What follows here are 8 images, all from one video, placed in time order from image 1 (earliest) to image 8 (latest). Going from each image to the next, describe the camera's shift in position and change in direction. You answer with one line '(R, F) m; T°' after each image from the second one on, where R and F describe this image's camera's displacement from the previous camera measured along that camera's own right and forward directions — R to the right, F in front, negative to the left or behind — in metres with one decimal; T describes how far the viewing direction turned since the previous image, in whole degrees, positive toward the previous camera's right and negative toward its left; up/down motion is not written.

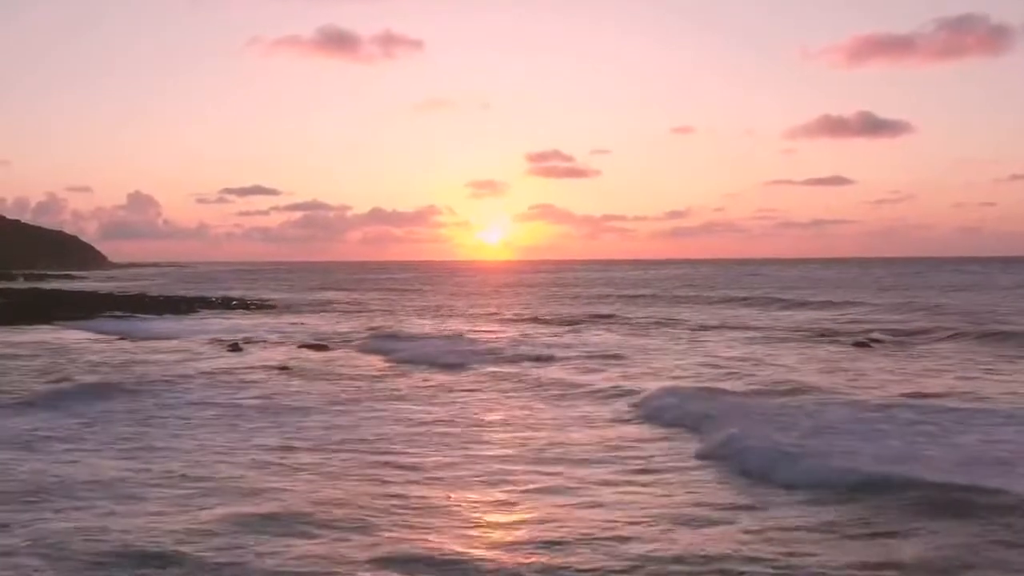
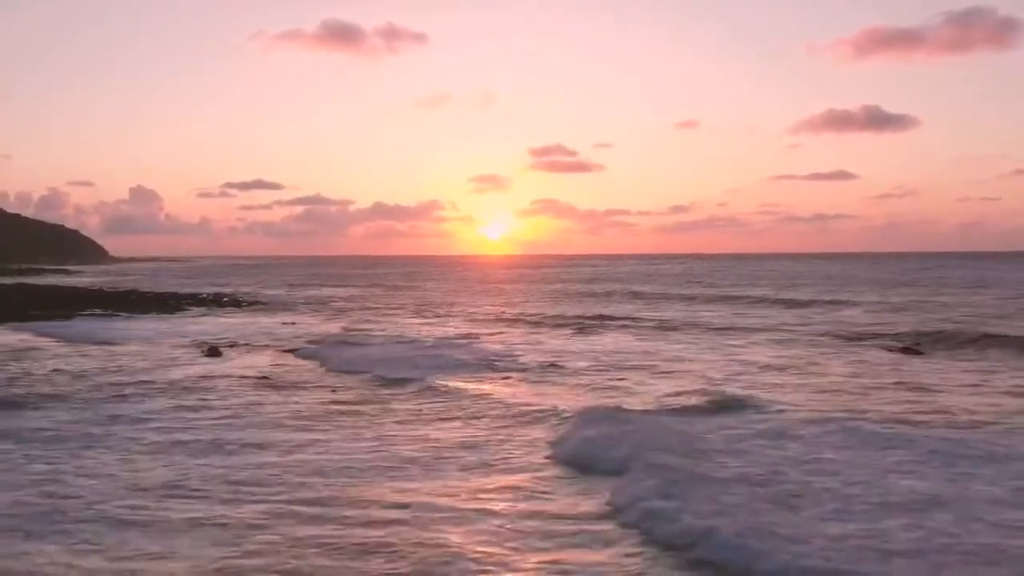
(0.0, +2.6) m; 0°
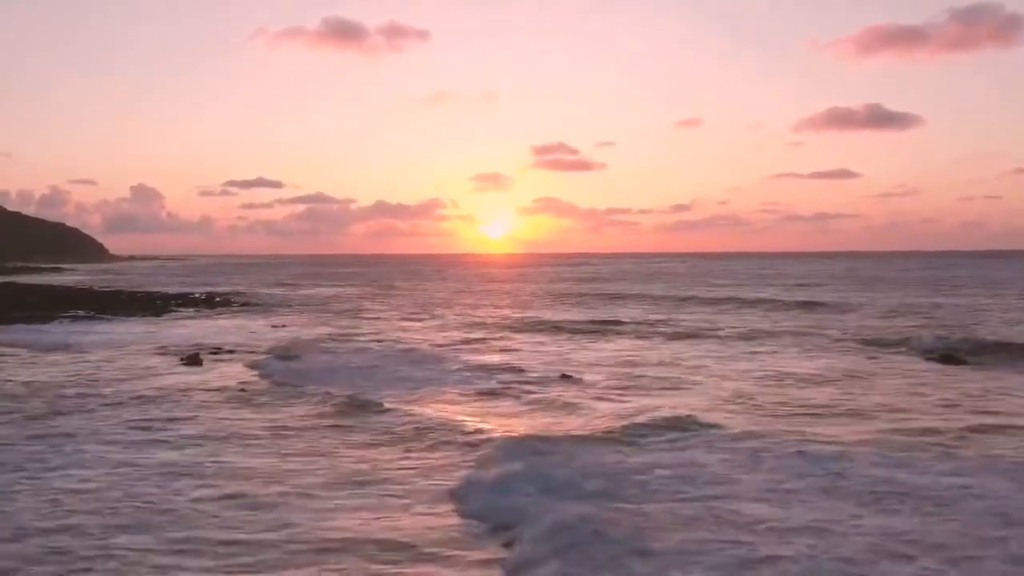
(0.0, +2.0) m; 0°
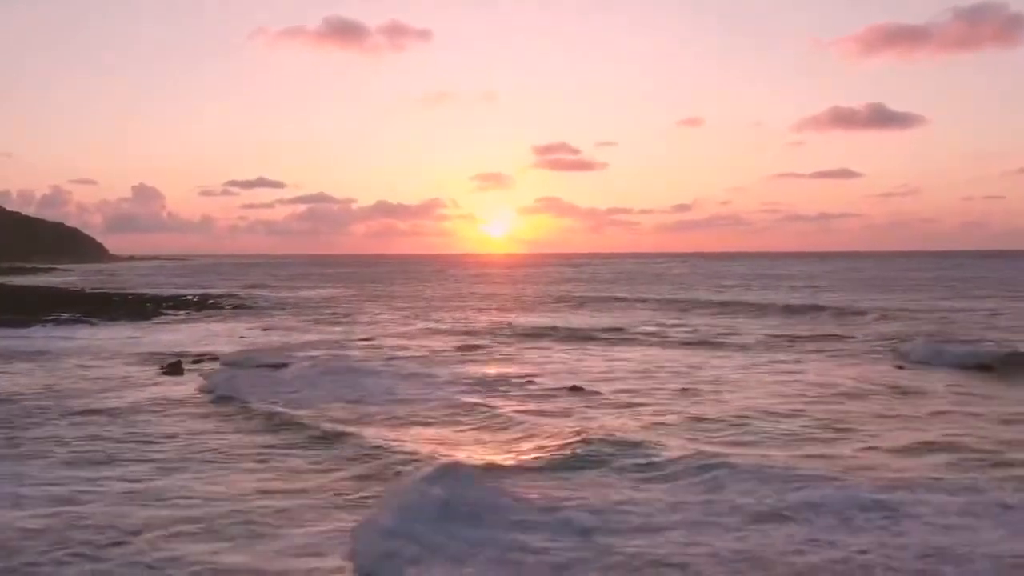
(0.0, +1.6) m; 0°
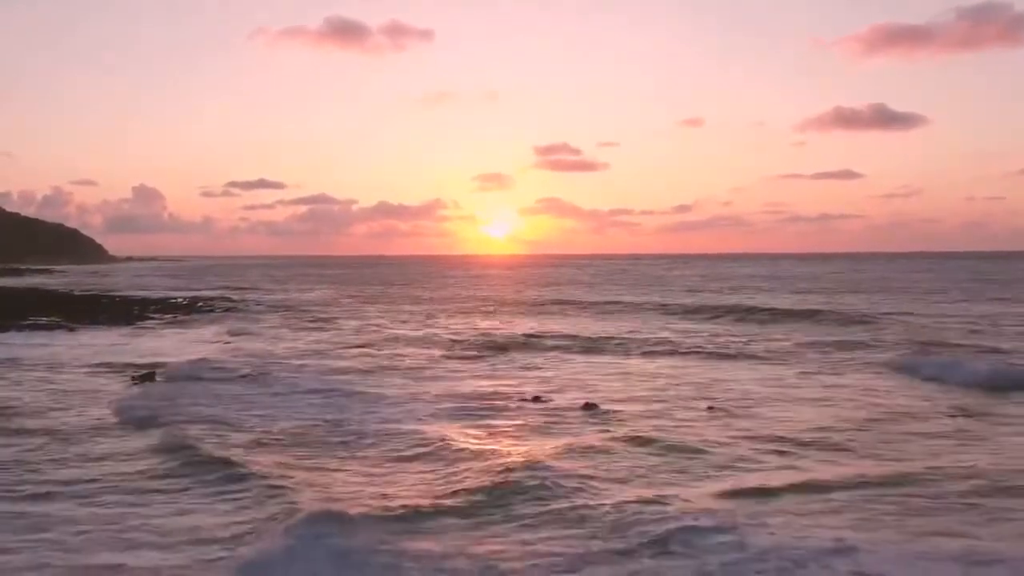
(-0.1, +2.3) m; 0°
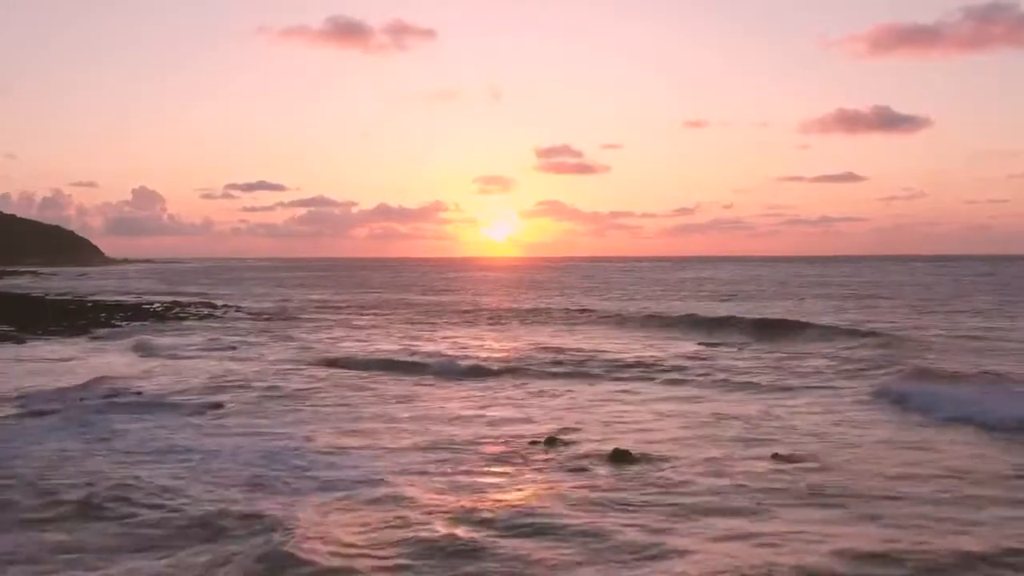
(-0.1, +4.6) m; 0°
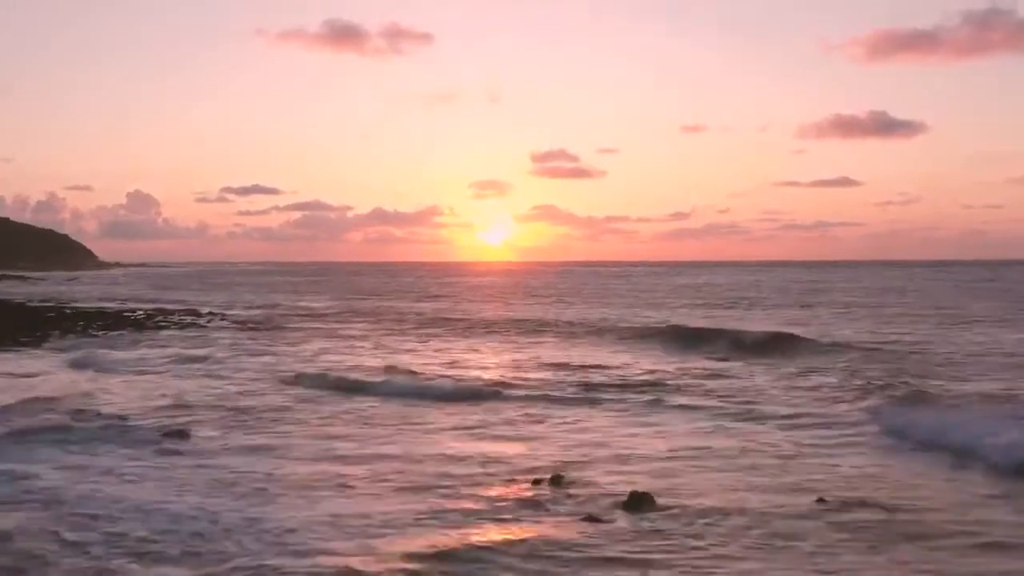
(-0.1, +2.2) m; 0°
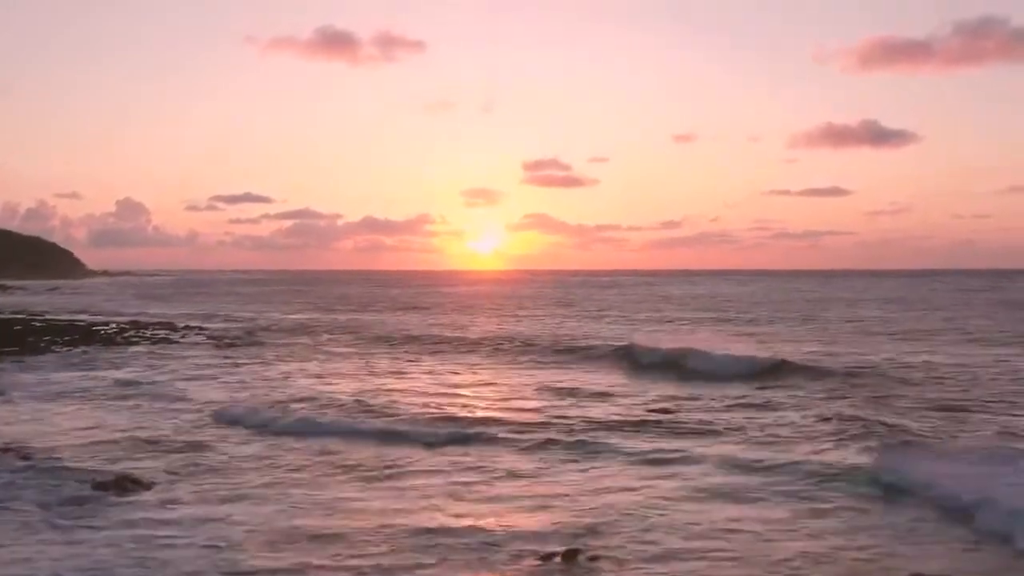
(-0.2, +3.0) m; +1°
